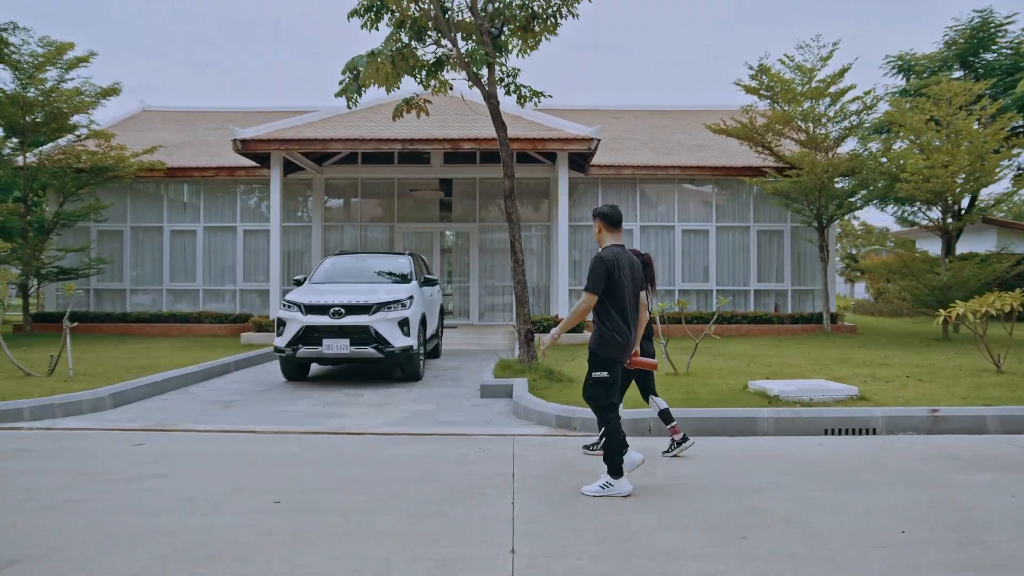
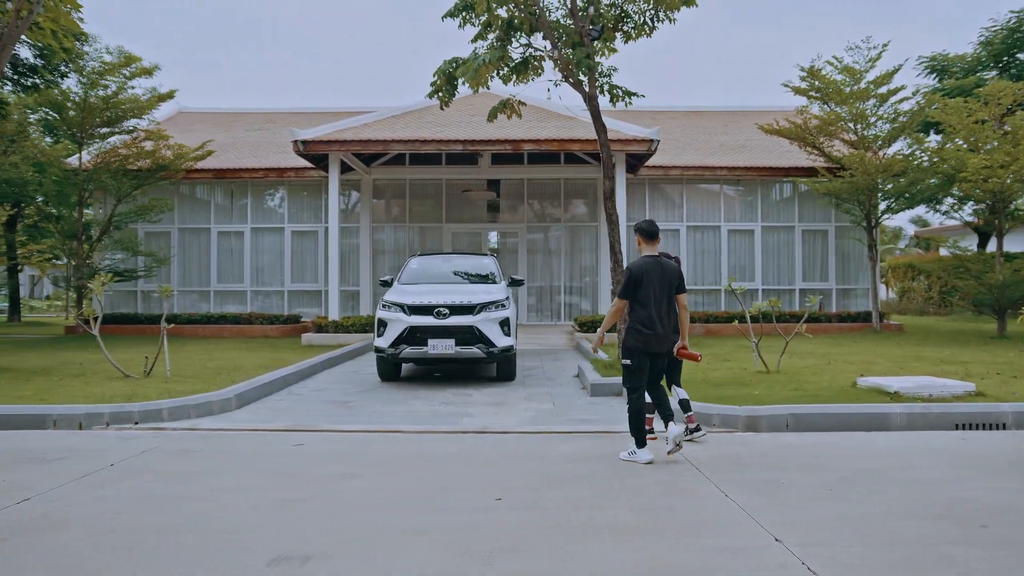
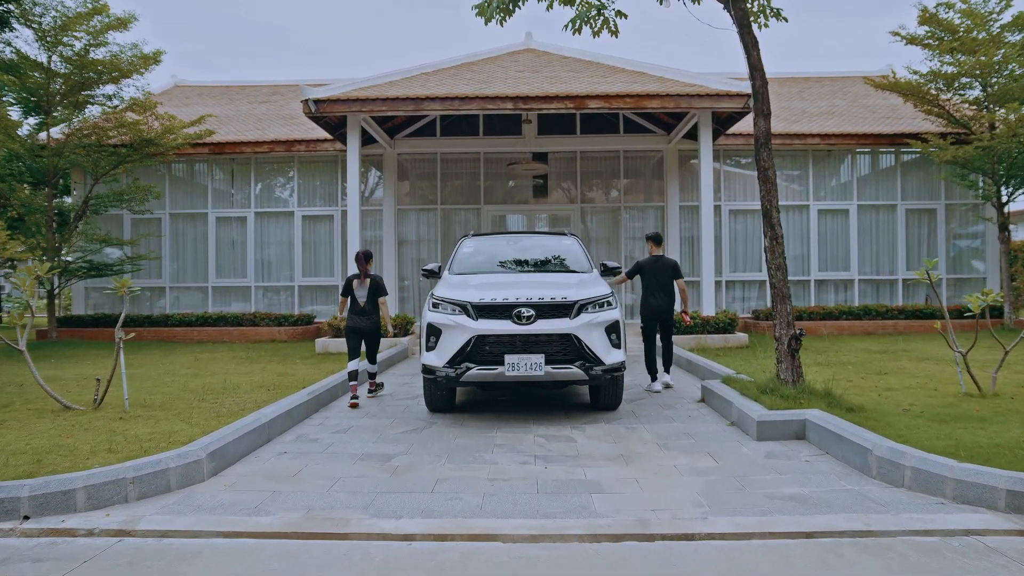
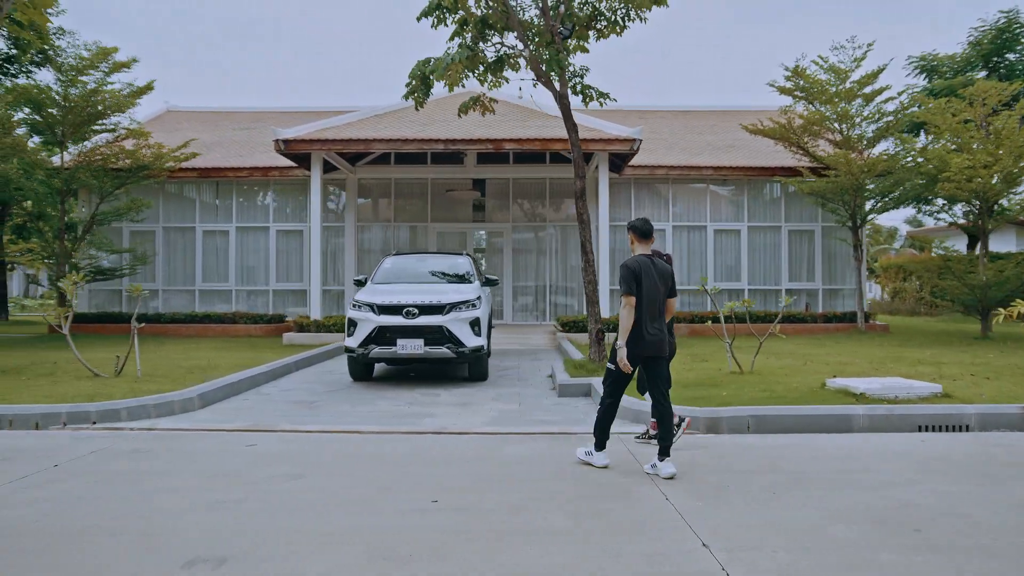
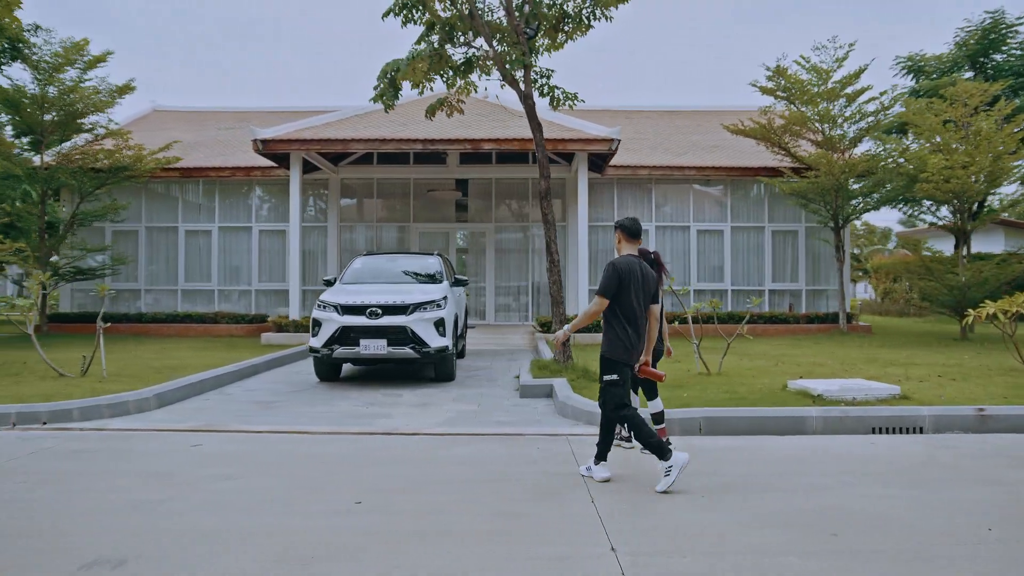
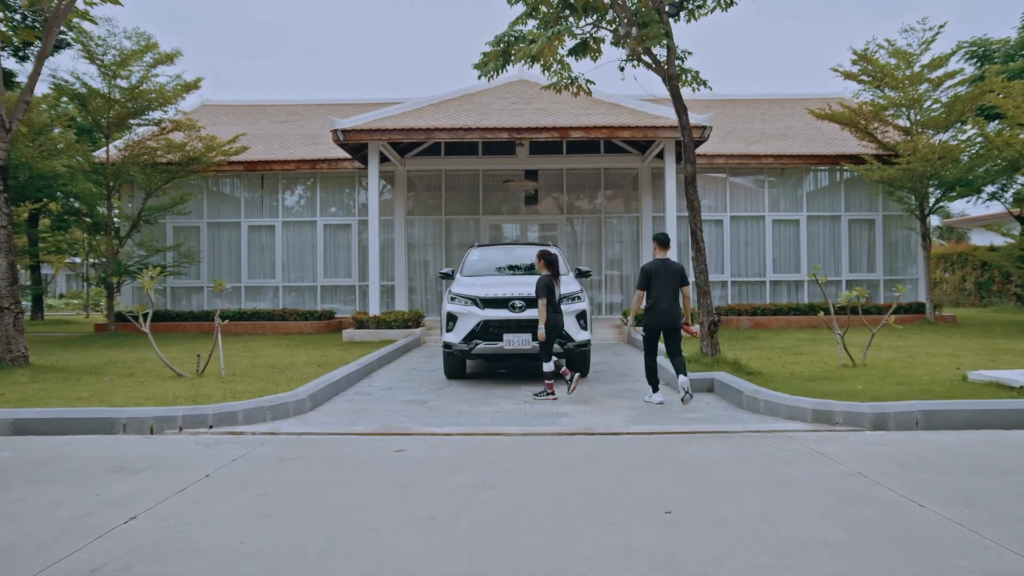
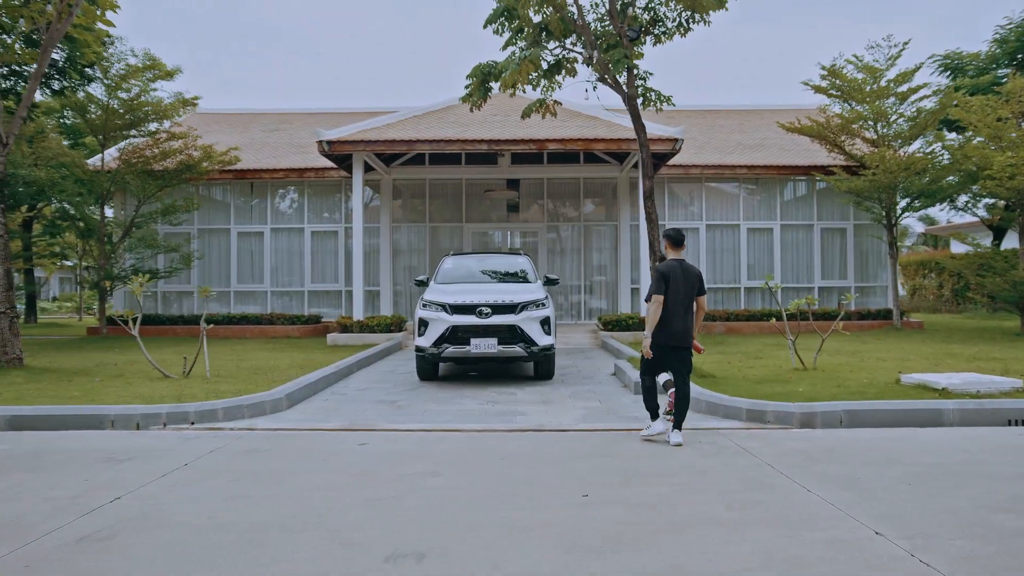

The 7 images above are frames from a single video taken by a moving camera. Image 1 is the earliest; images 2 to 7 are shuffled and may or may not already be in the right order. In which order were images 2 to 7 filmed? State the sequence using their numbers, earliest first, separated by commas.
5, 4, 2, 7, 6, 3
